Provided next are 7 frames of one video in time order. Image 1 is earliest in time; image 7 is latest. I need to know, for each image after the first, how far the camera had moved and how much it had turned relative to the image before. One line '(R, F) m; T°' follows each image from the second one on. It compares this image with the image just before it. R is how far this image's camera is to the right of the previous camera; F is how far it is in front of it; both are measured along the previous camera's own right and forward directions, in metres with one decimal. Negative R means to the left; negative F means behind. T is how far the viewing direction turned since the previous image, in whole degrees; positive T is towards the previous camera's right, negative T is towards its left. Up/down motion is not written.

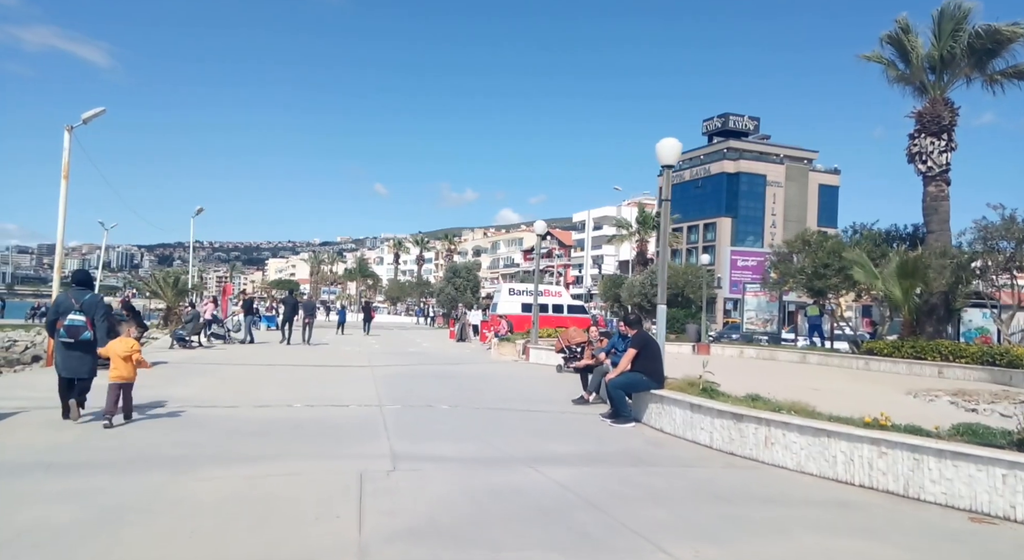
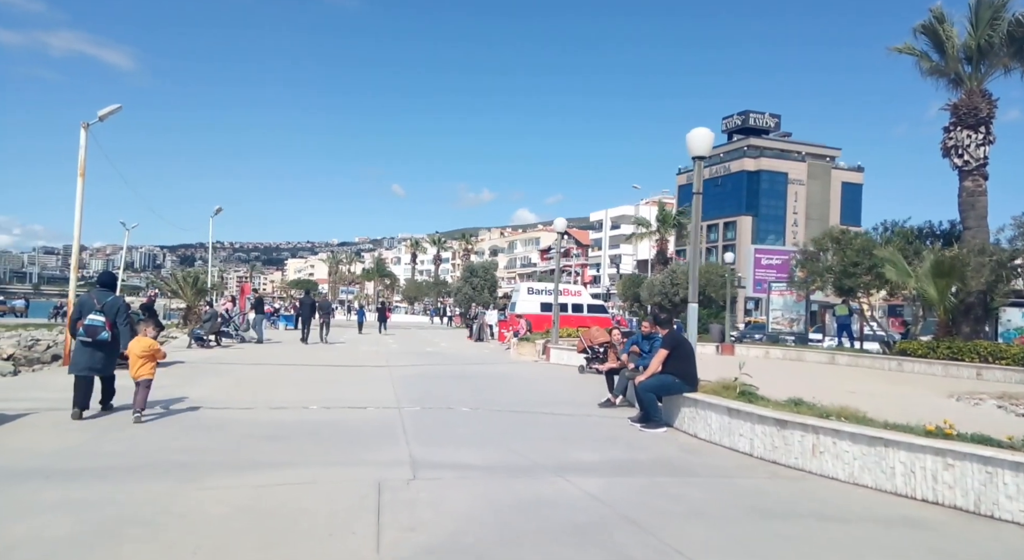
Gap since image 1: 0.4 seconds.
(-0.1, +0.4) m; -2°
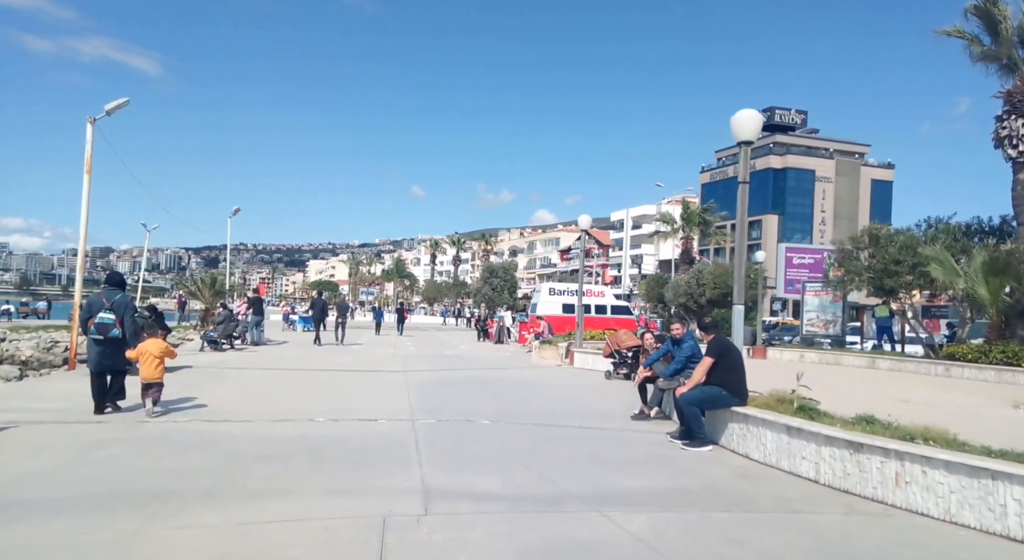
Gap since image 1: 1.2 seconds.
(-0.1, +0.9) m; -2°
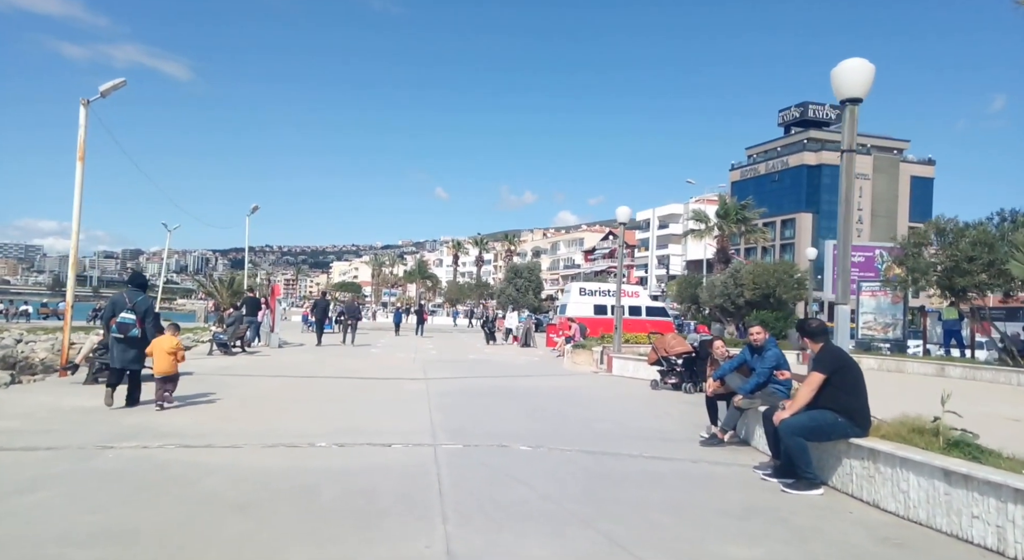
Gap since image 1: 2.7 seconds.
(-0.3, +1.7) m; -2°
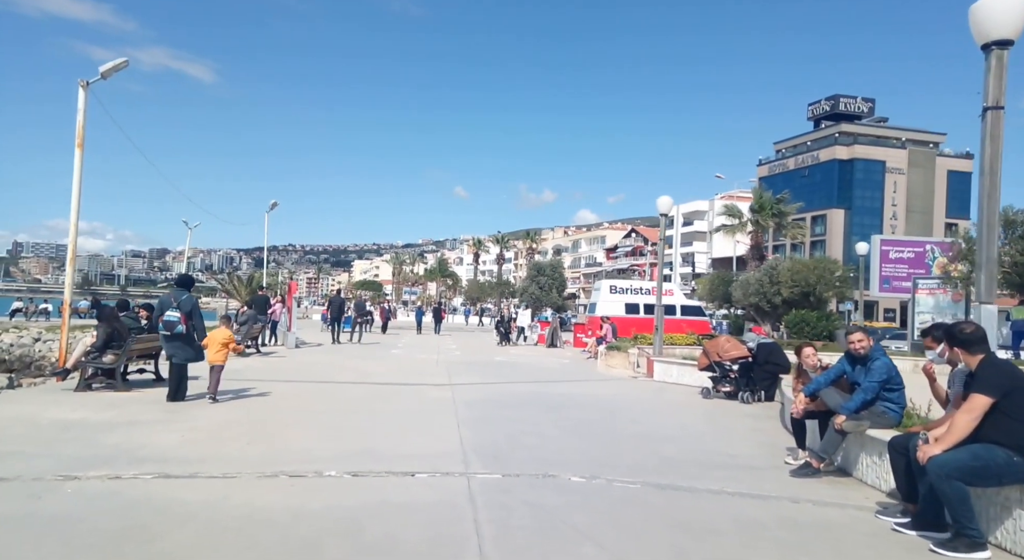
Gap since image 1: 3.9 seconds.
(-0.3, +1.3) m; -2°
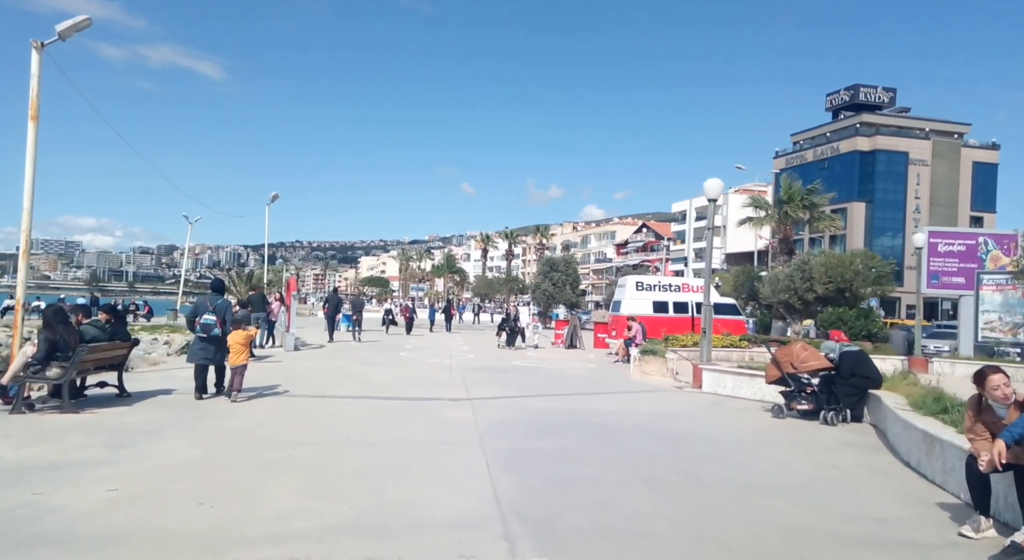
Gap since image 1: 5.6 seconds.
(-0.4, +2.0) m; -1°
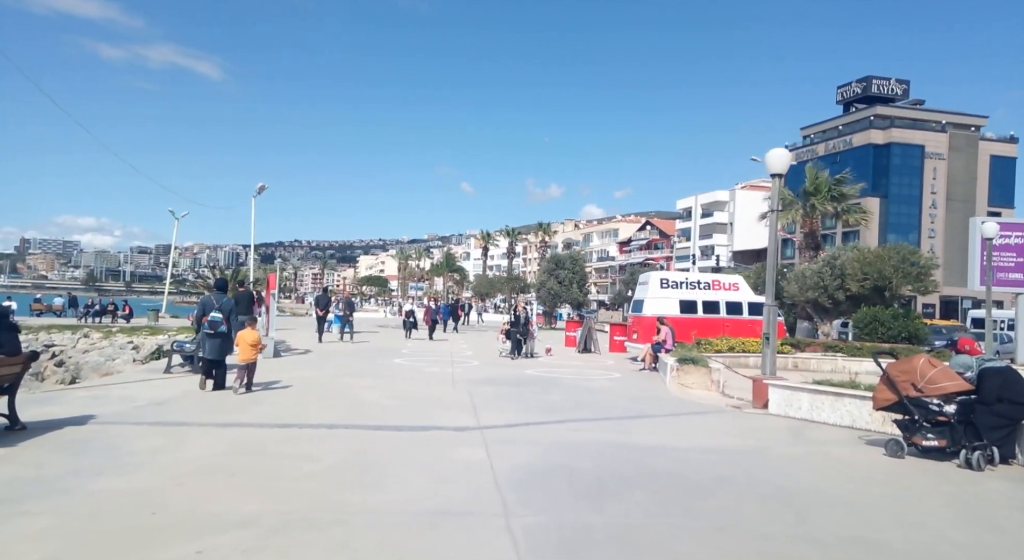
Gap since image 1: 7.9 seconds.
(-0.3, +2.6) m; 0°
